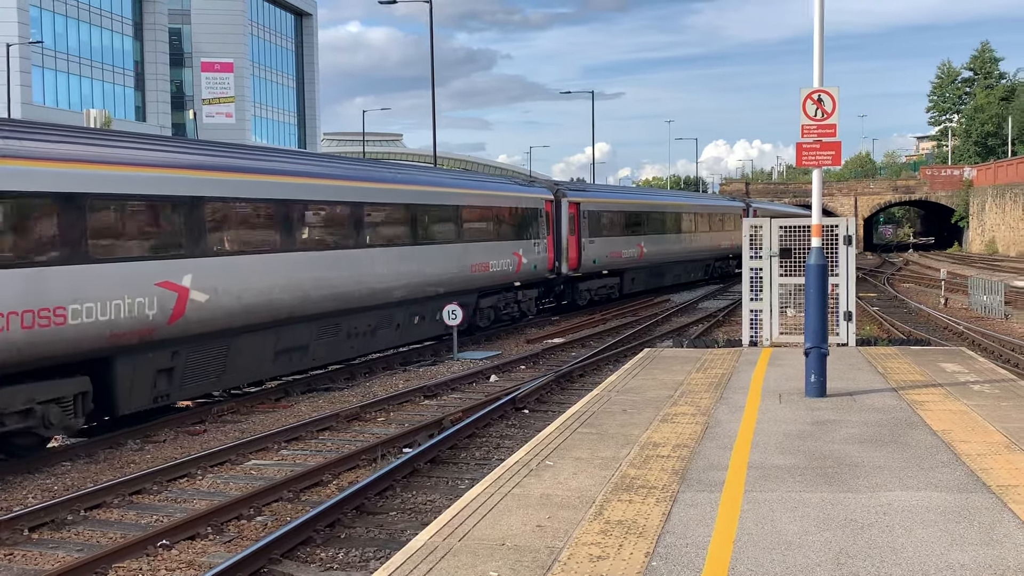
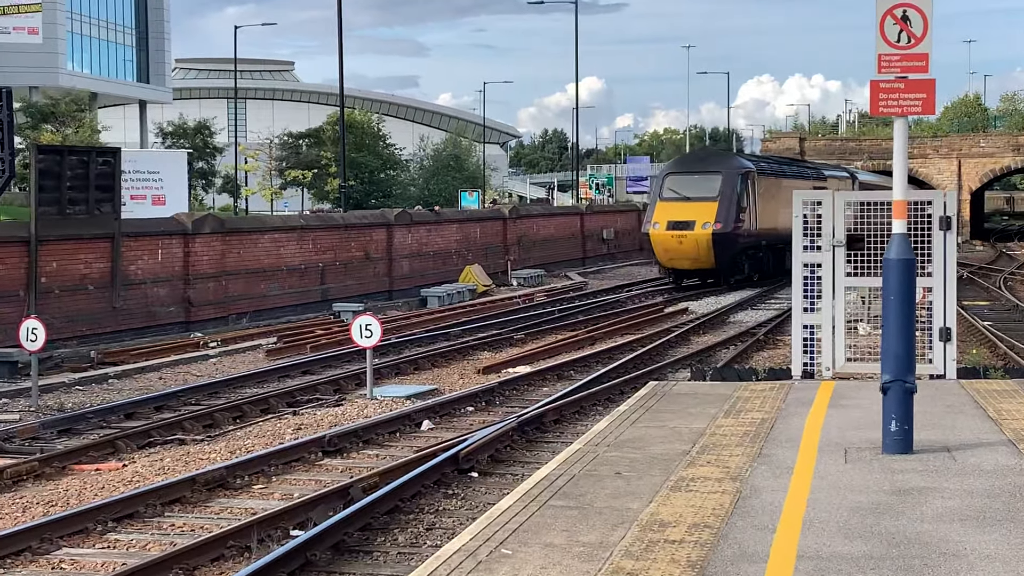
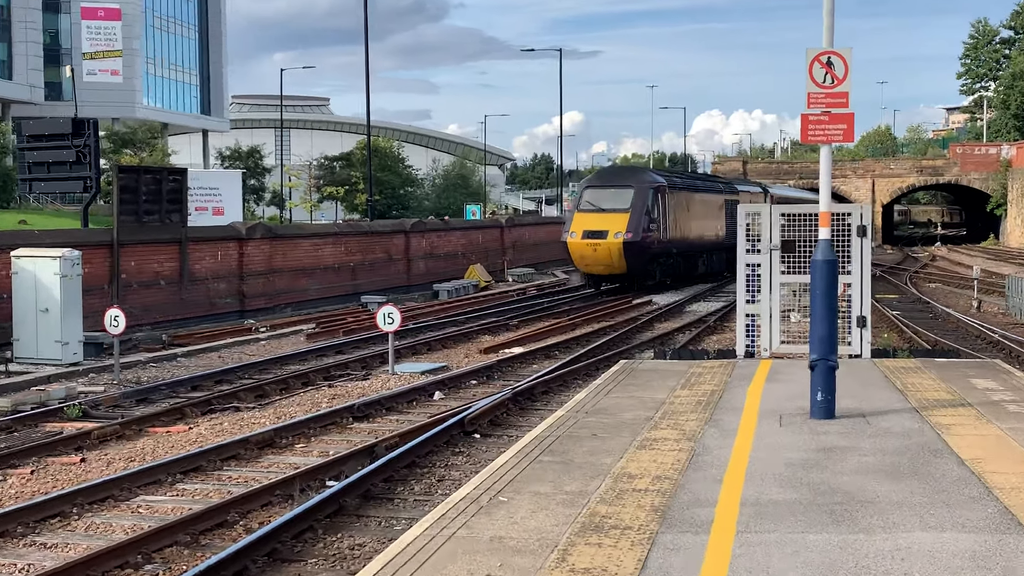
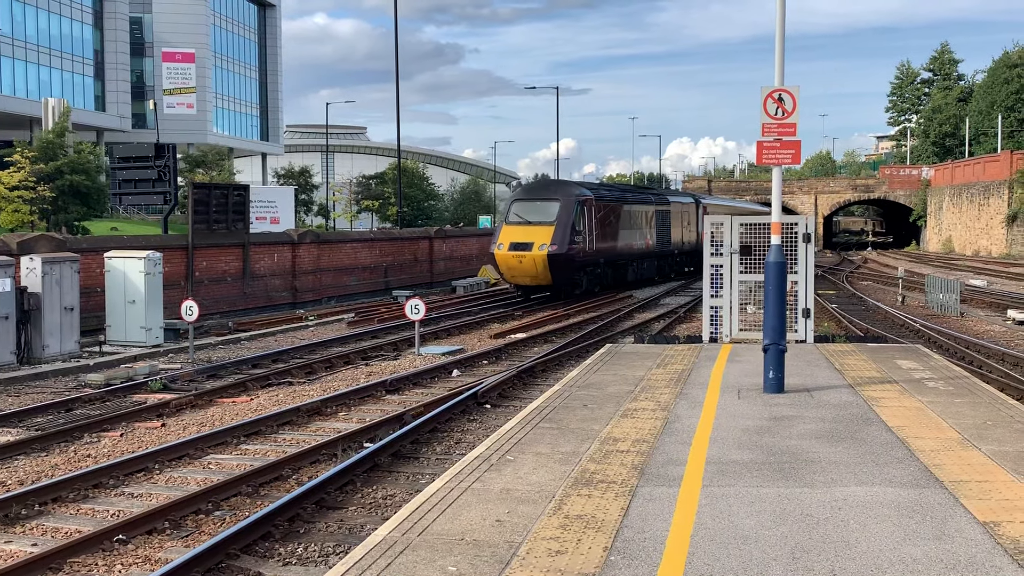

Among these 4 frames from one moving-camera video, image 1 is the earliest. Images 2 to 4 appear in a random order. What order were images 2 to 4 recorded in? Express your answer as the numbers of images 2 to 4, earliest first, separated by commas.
4, 3, 2
